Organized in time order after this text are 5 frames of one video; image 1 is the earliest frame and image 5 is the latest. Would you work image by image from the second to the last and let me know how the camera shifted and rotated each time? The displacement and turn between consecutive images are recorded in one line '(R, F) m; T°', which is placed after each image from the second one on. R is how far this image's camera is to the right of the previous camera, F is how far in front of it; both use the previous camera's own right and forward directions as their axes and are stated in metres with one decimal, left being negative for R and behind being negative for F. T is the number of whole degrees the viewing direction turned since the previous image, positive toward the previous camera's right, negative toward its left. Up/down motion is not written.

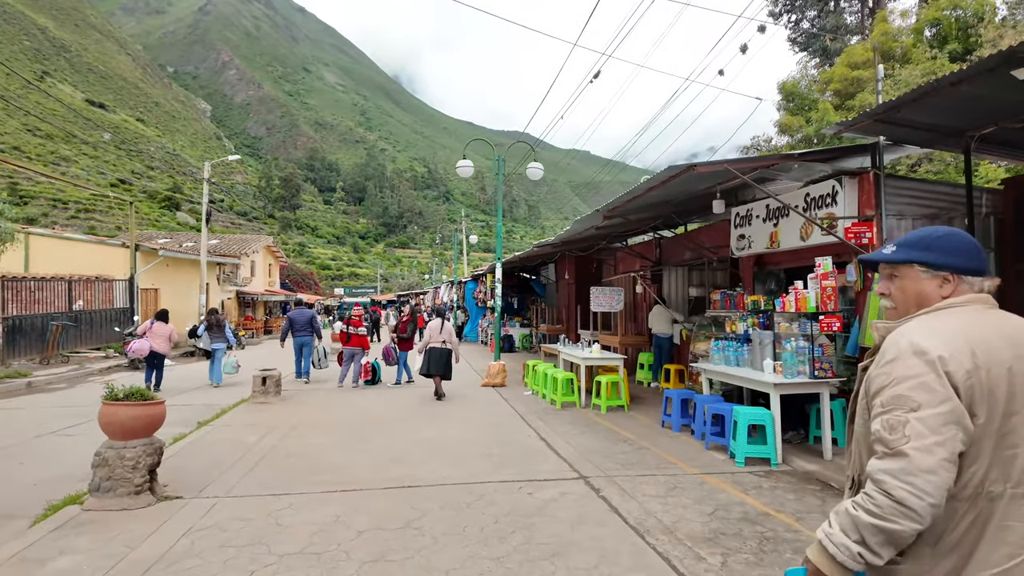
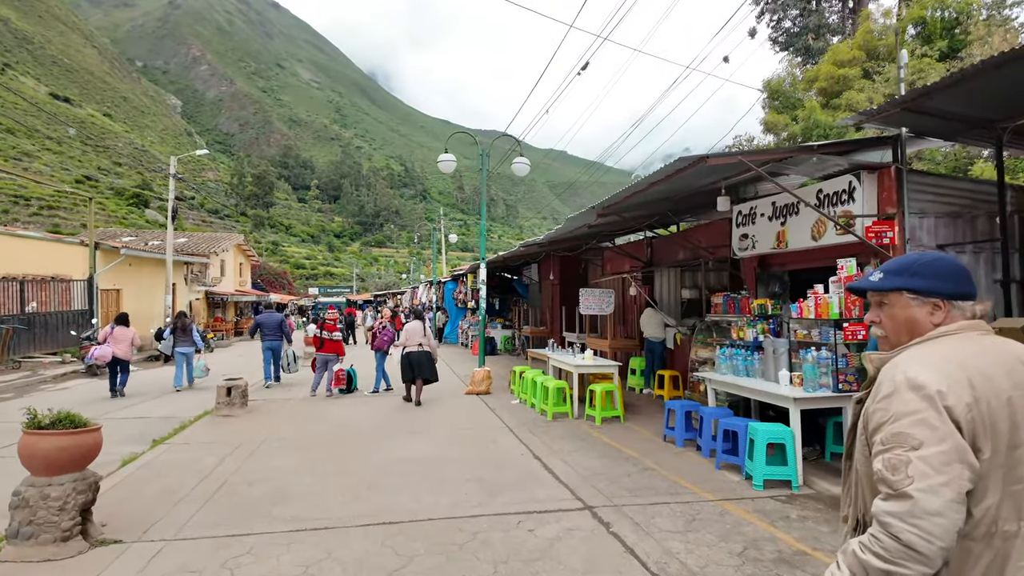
(-0.1, +0.6) m; +2°
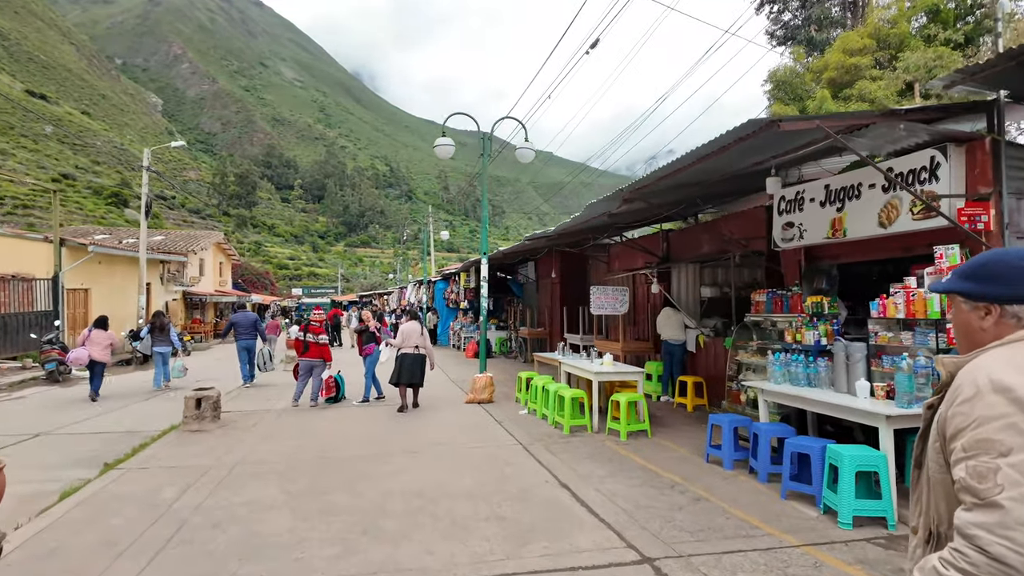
(-0.3, +1.0) m; +1°
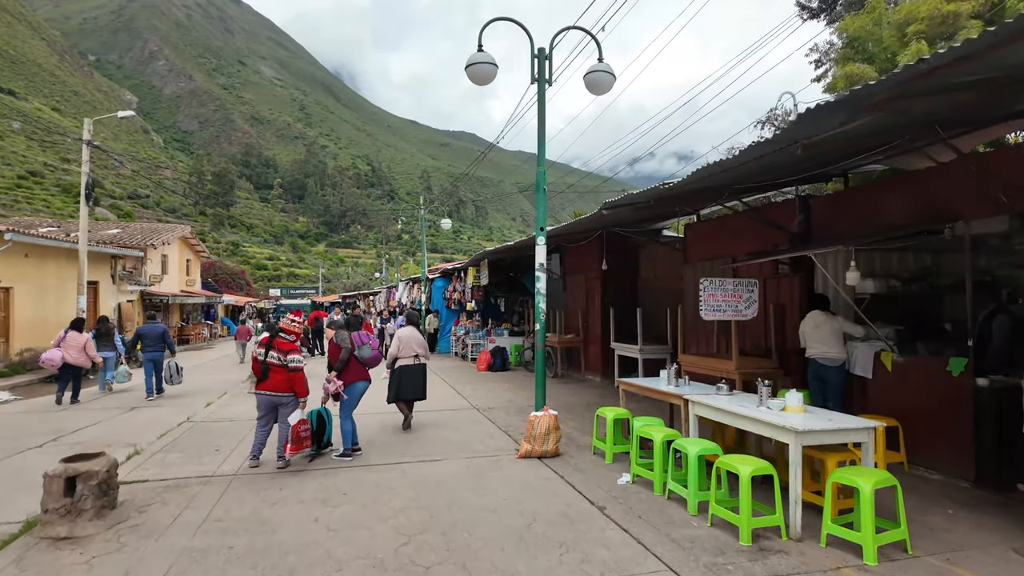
(-0.9, +3.2) m; +2°
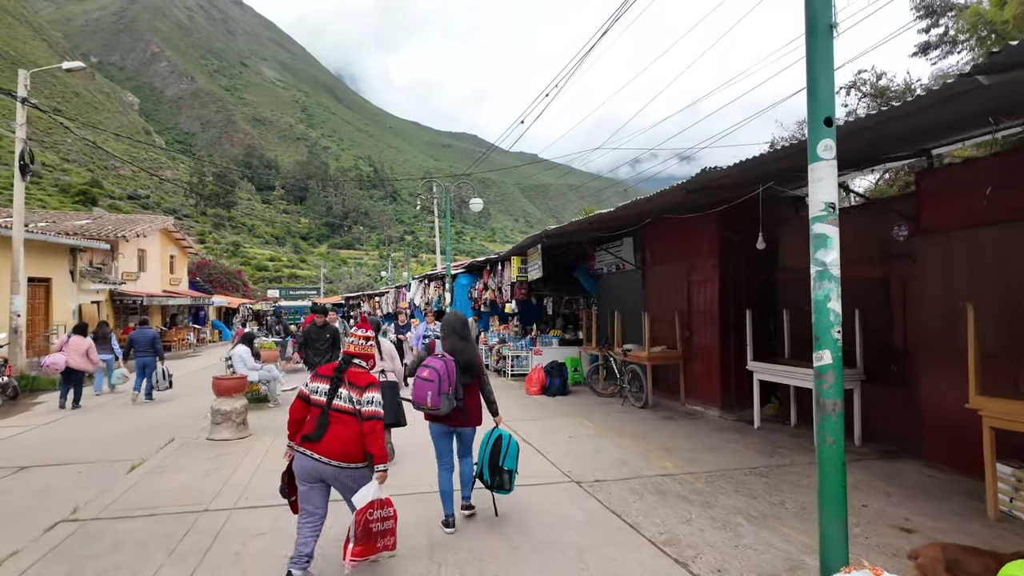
(-1.1, +3.7) m; 0°
